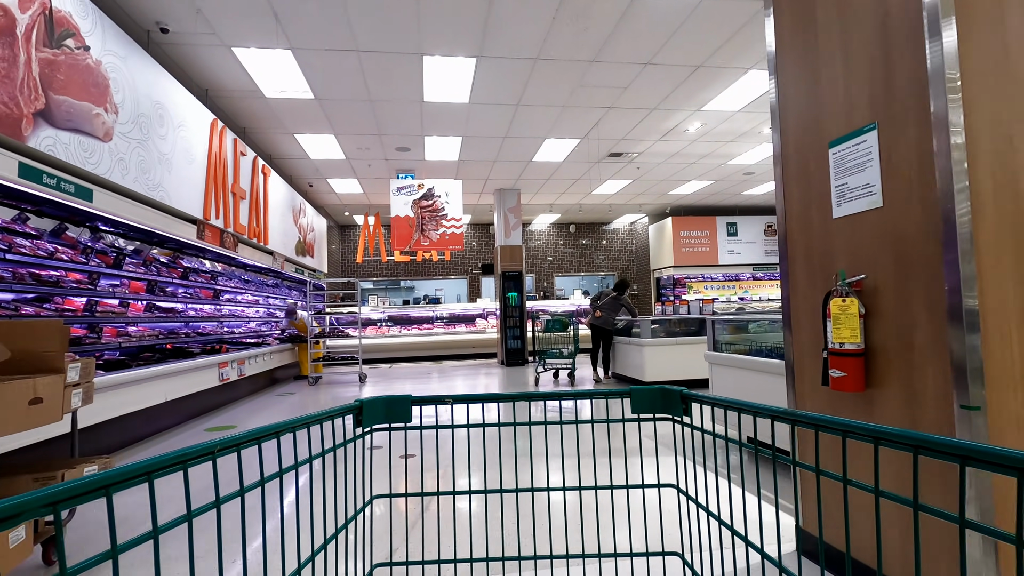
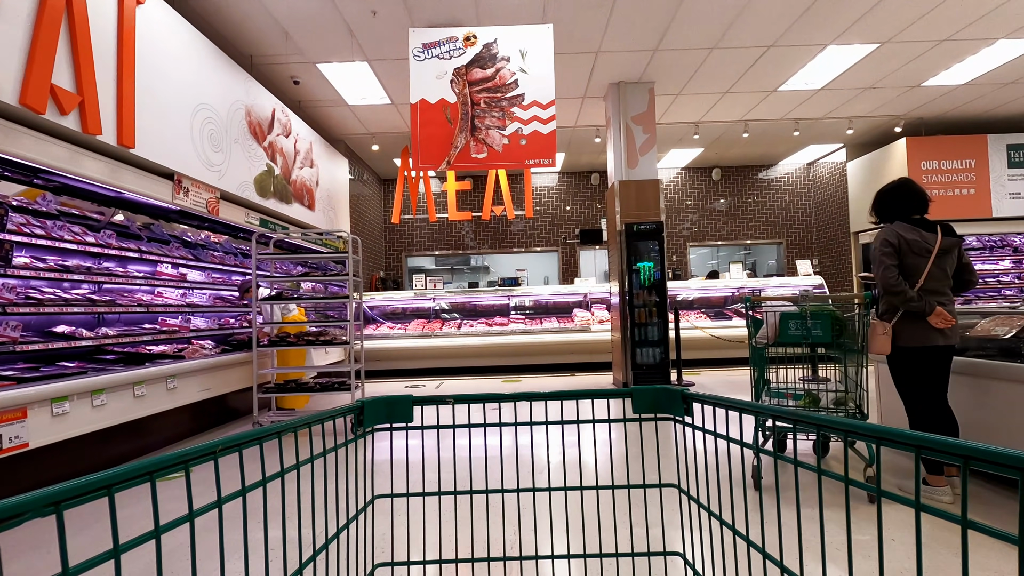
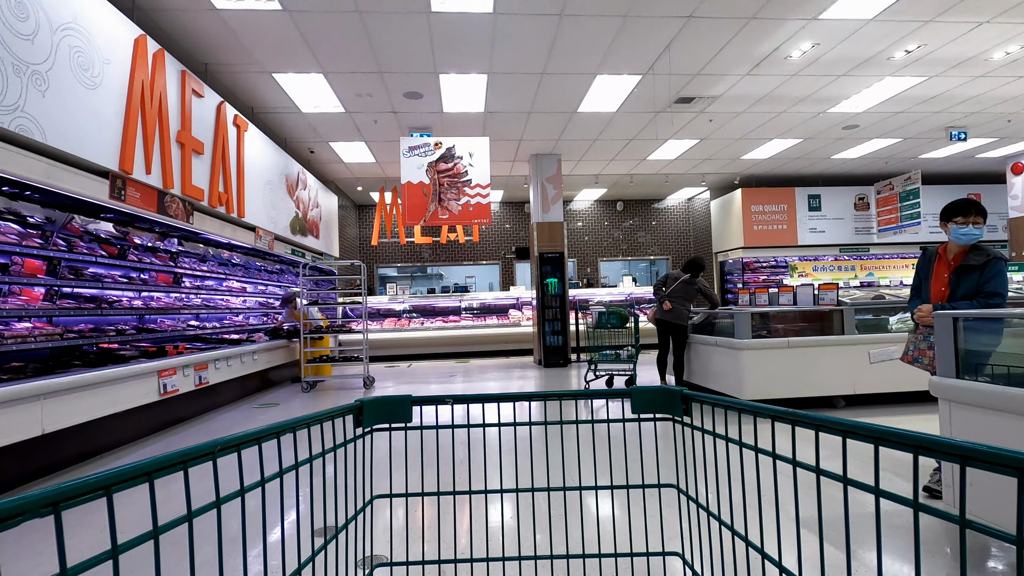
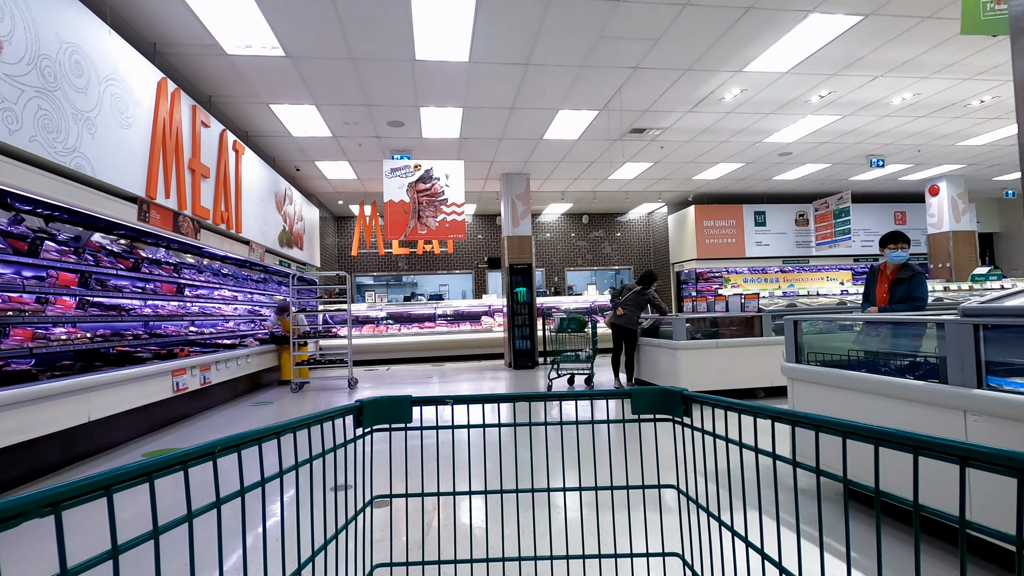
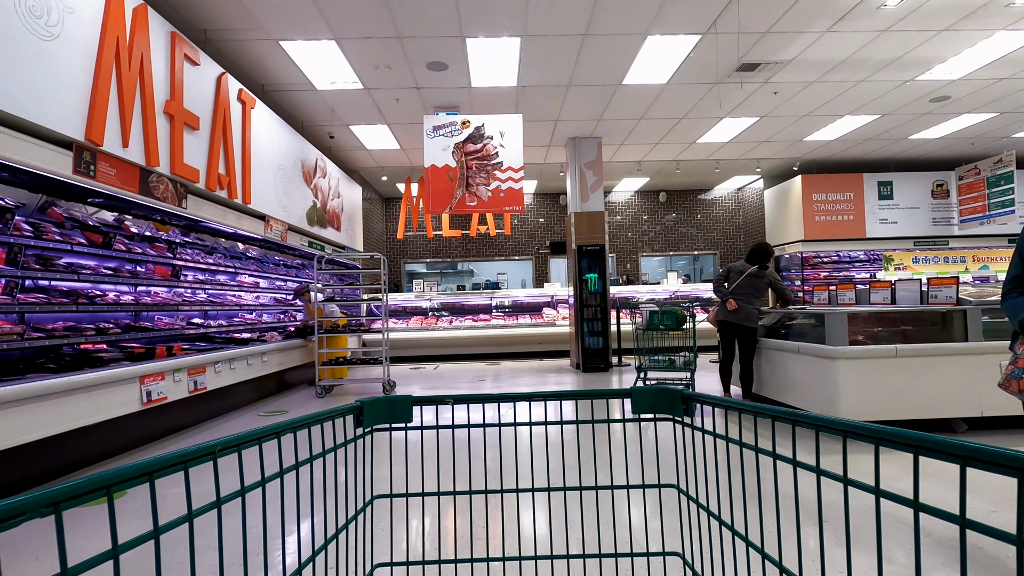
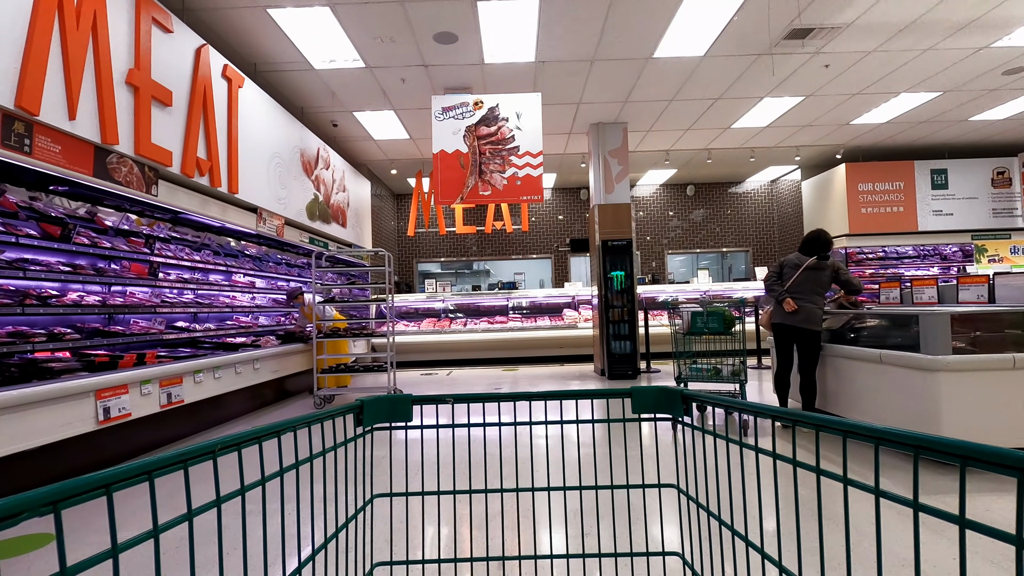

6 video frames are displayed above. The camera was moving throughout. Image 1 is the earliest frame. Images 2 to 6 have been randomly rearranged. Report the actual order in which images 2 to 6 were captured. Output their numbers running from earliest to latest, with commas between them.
4, 3, 5, 6, 2
